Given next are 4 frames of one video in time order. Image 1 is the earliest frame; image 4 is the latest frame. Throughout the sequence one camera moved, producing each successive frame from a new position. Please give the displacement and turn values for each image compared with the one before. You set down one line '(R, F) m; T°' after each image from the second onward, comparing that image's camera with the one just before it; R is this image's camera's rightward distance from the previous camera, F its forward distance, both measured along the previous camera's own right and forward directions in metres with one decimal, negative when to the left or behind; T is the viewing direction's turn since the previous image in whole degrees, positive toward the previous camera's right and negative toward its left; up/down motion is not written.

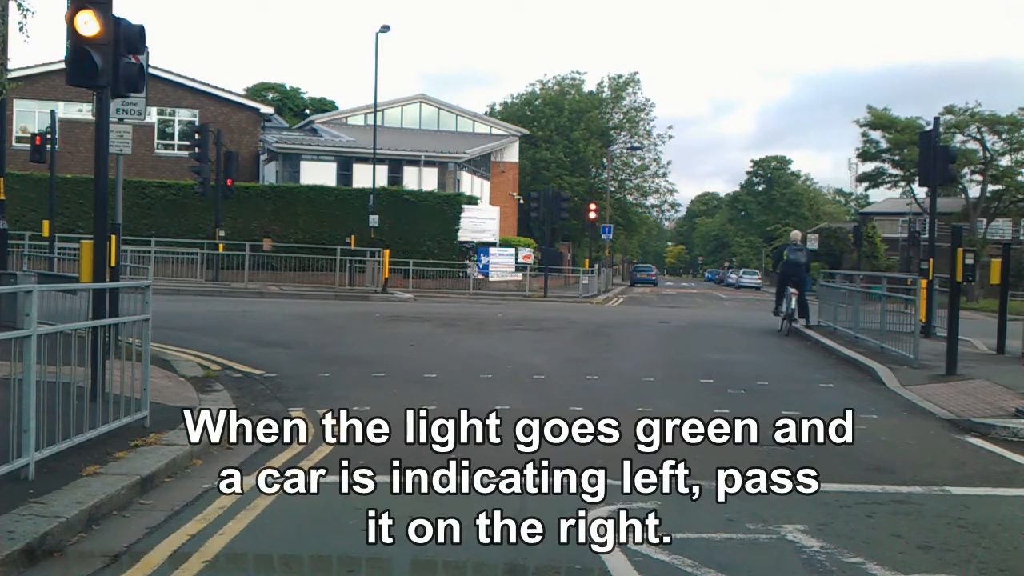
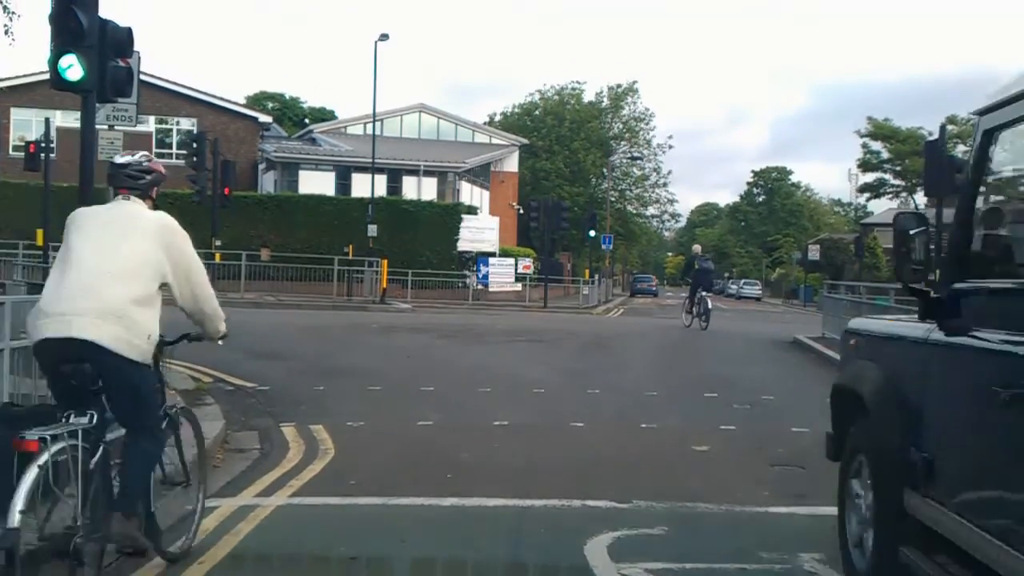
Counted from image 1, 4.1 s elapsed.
(0.0, +0.3) m; 0°
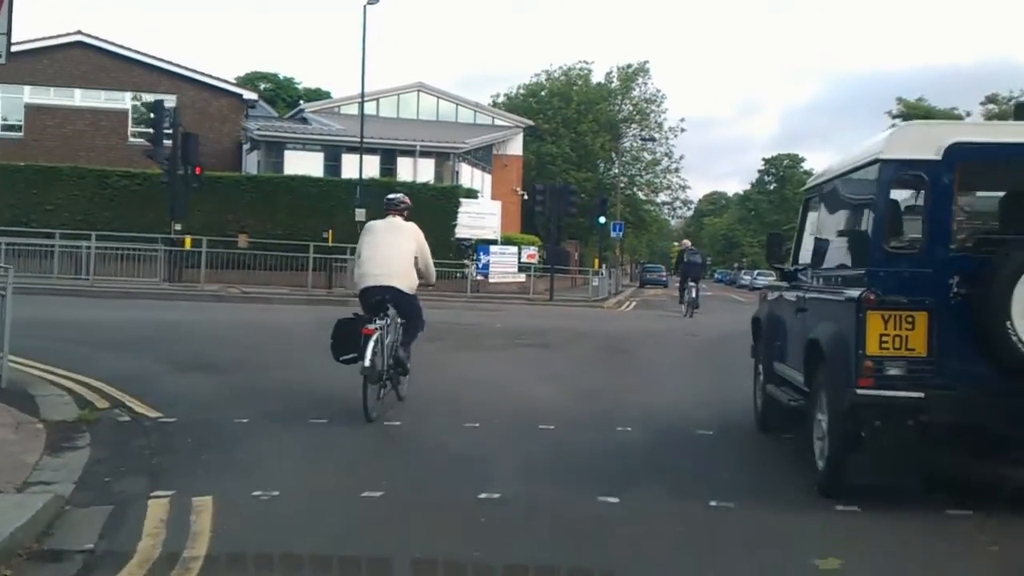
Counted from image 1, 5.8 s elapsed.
(+0.1, +2.9) m; 0°
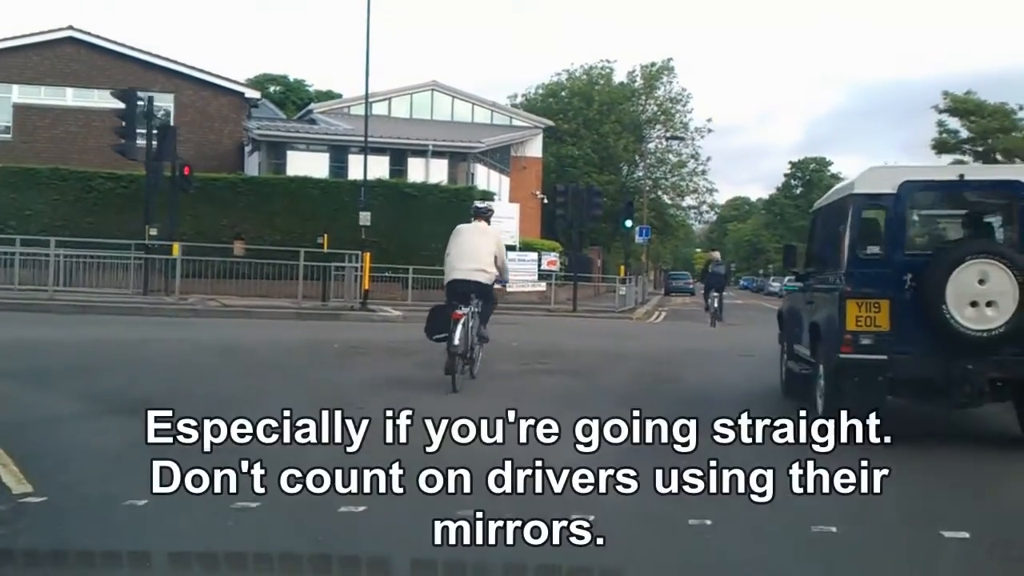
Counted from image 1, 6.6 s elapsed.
(0.0, +2.5) m; -1°
